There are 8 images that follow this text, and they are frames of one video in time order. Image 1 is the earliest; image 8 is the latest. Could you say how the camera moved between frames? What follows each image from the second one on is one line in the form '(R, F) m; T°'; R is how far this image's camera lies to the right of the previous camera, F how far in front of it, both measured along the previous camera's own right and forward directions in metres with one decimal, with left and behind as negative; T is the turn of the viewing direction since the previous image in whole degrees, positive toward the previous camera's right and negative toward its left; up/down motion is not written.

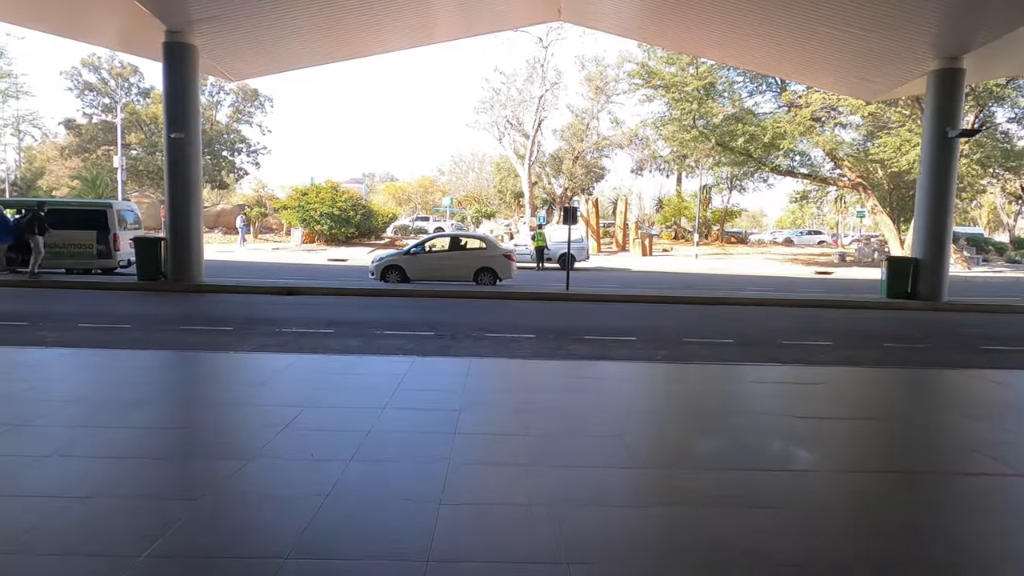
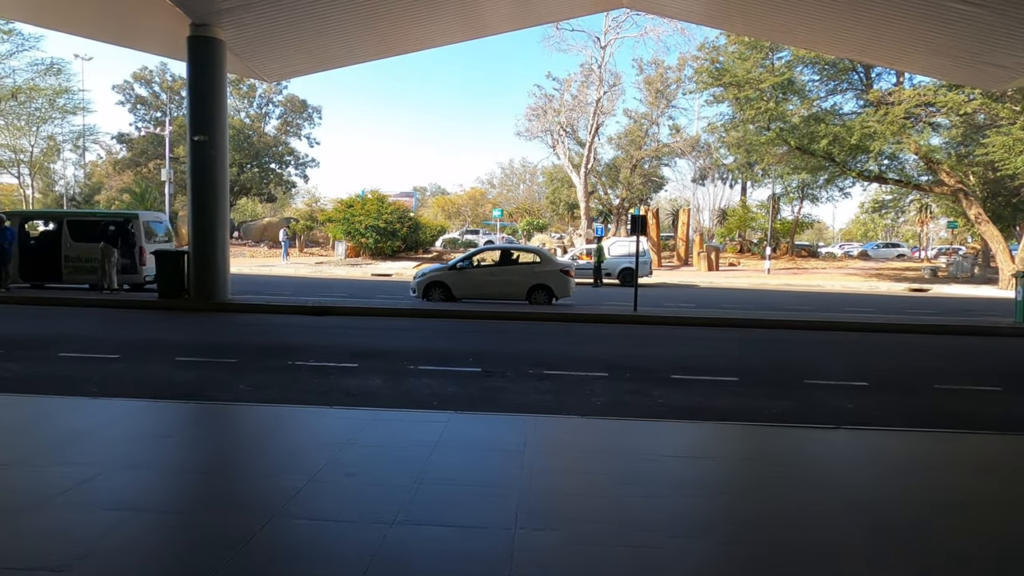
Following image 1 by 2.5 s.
(-0.2, +2.1) m; -4°
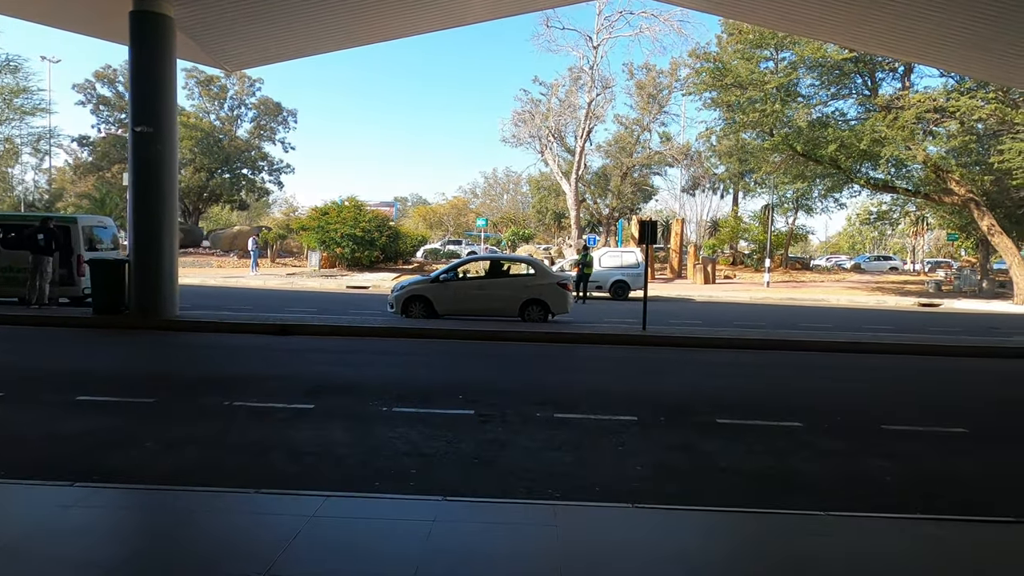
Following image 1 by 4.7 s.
(-0.2, +1.8) m; +2°
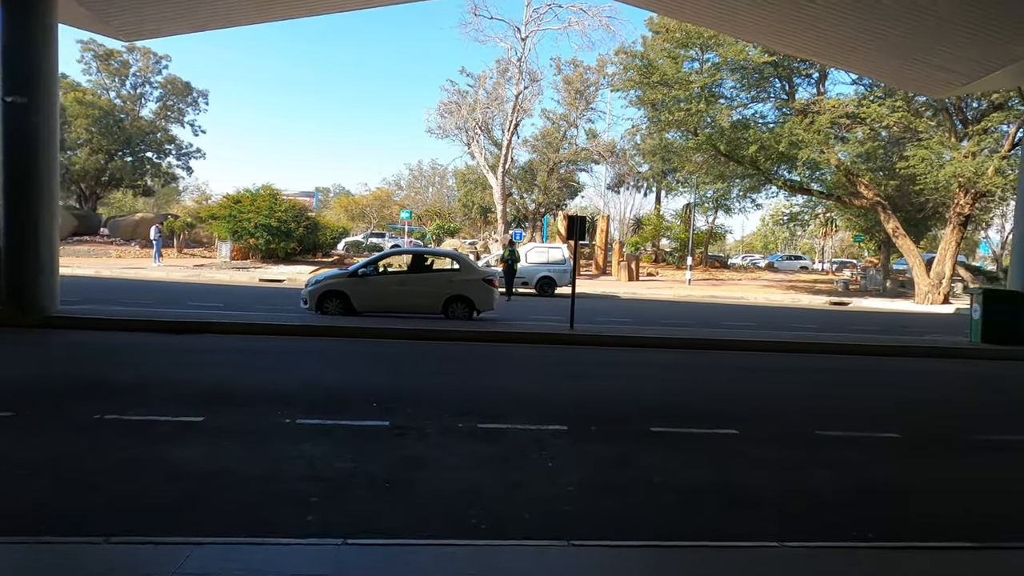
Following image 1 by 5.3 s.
(0.0, +0.6) m; +6°
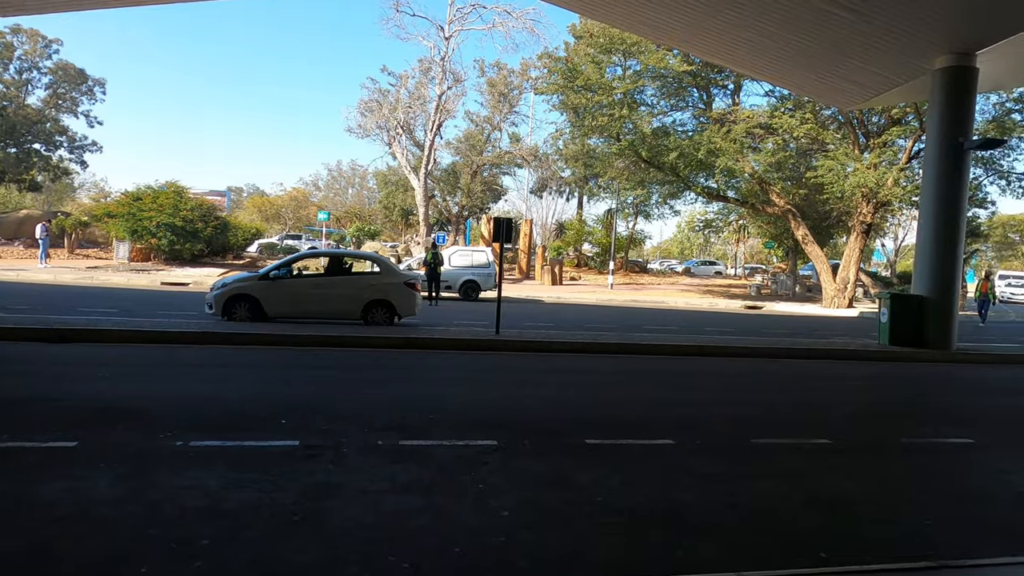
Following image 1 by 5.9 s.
(0.0, +0.4) m; +7°
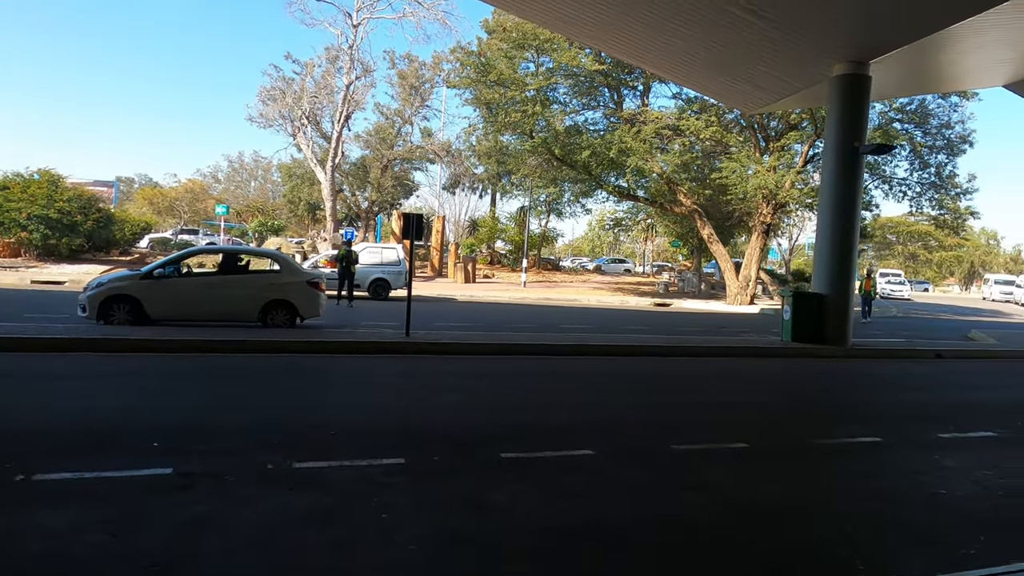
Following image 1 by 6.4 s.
(0.0, +0.4) m; +8°
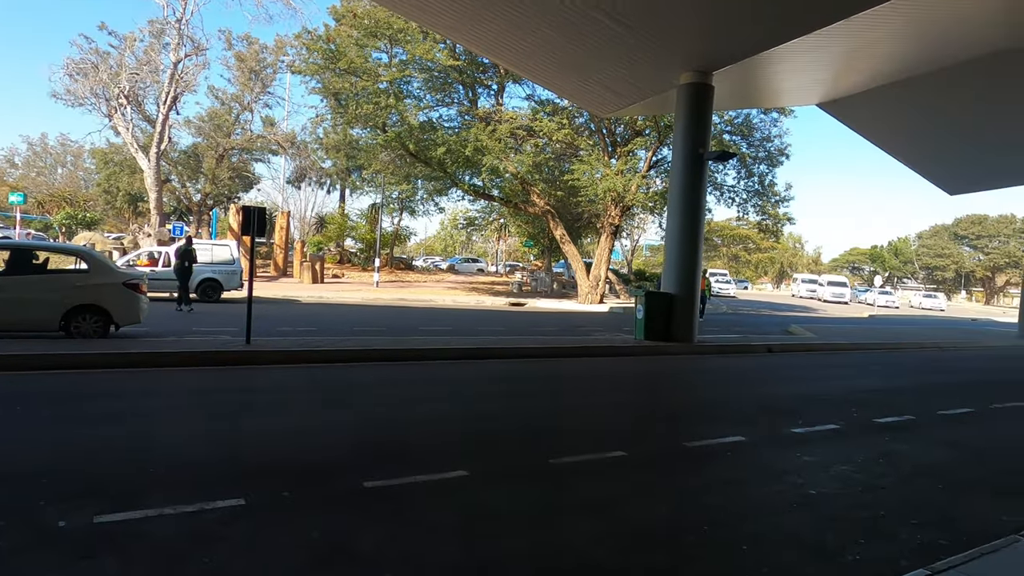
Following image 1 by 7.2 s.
(-0.1, +0.6) m; +13°
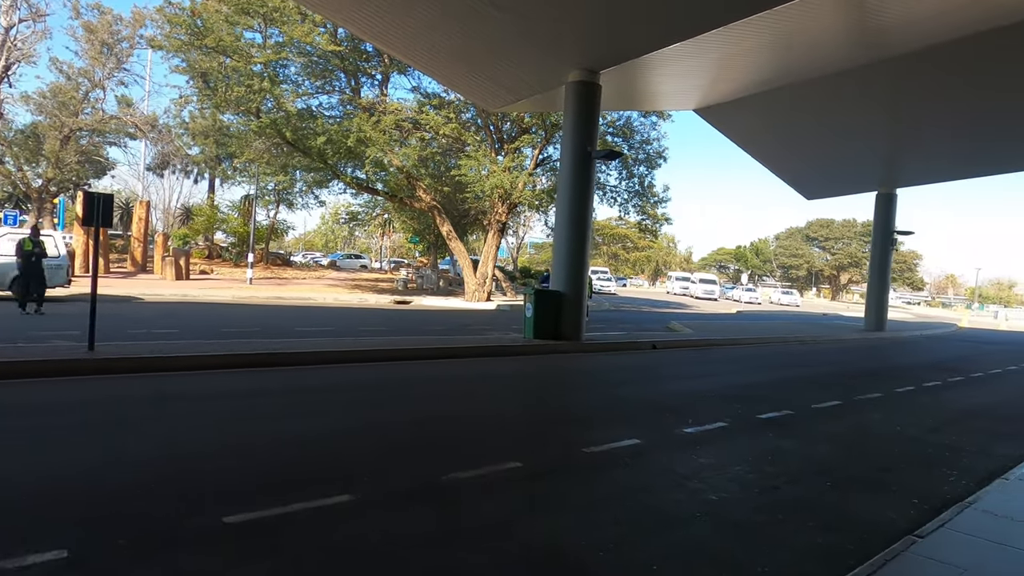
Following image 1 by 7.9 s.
(0.0, +0.5) m; +10°
